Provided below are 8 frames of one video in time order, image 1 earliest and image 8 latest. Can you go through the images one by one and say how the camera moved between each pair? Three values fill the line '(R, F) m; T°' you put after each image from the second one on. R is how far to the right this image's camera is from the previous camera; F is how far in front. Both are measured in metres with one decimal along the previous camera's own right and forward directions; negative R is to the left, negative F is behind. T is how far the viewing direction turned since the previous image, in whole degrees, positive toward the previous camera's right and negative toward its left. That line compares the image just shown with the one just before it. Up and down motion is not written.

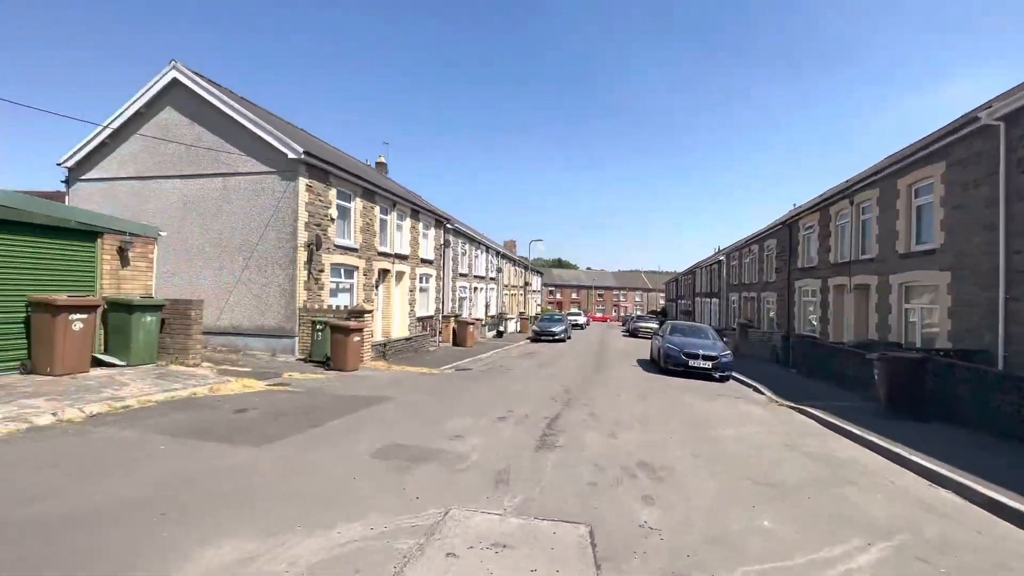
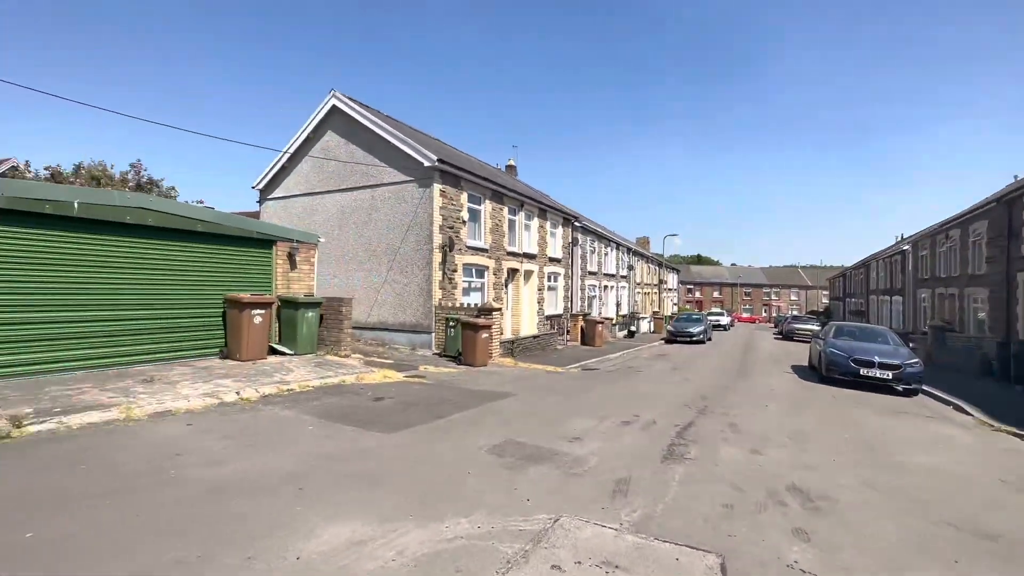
(+0.2, +0.3) m; -16°
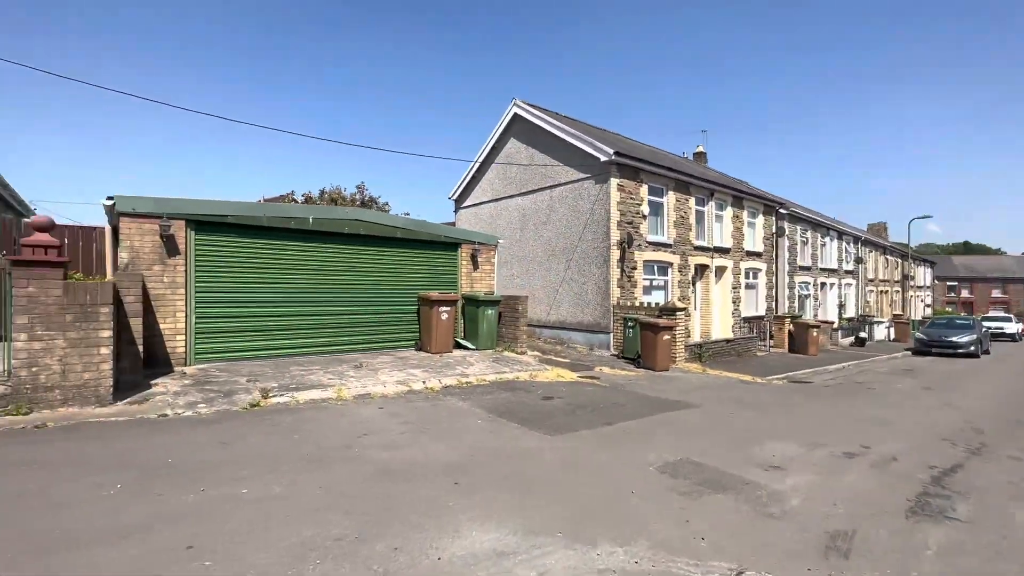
(+0.2, +0.5) m; -22°
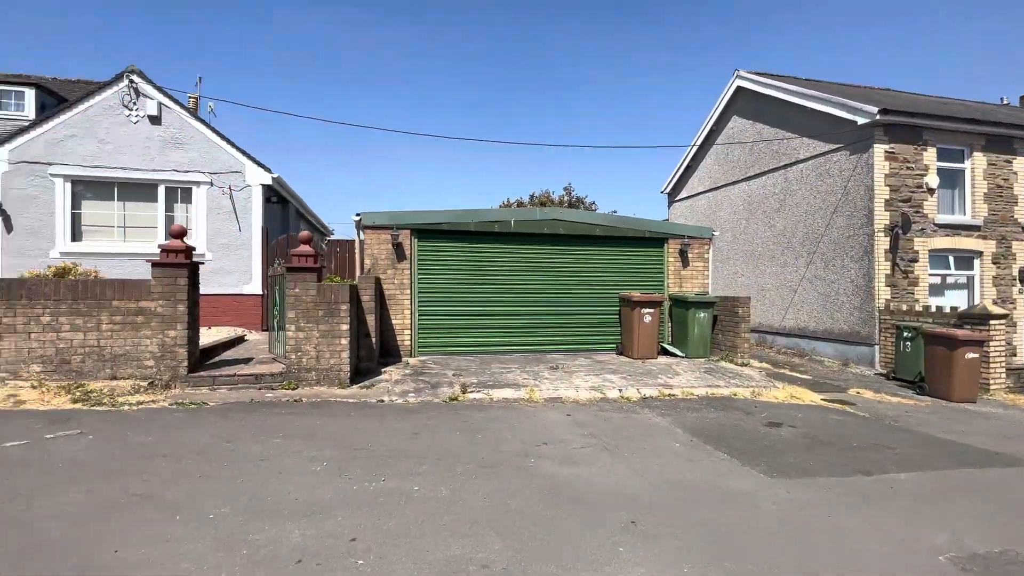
(+0.2, +0.7) m; -26°
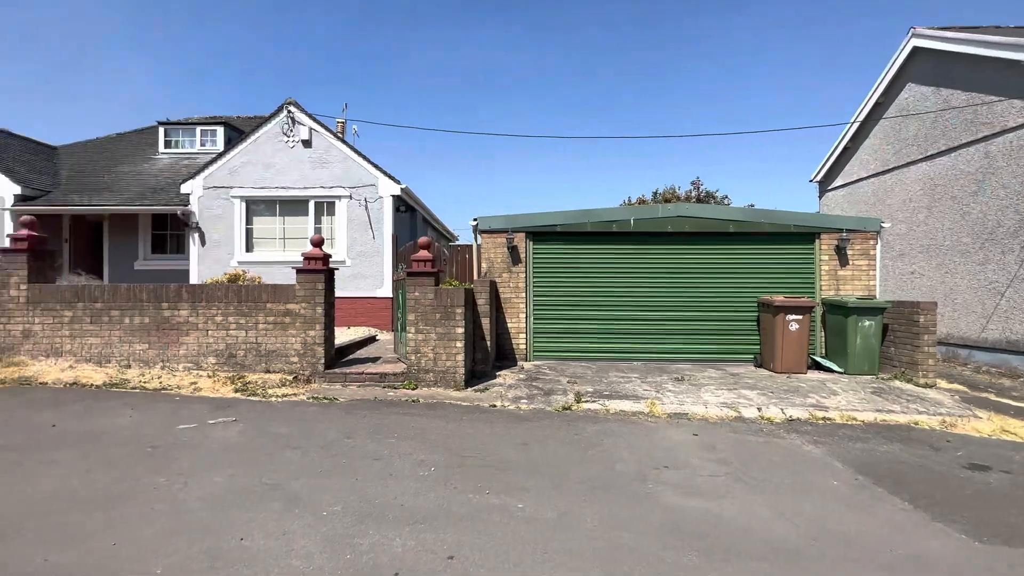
(+0.1, +0.3) m; -15°
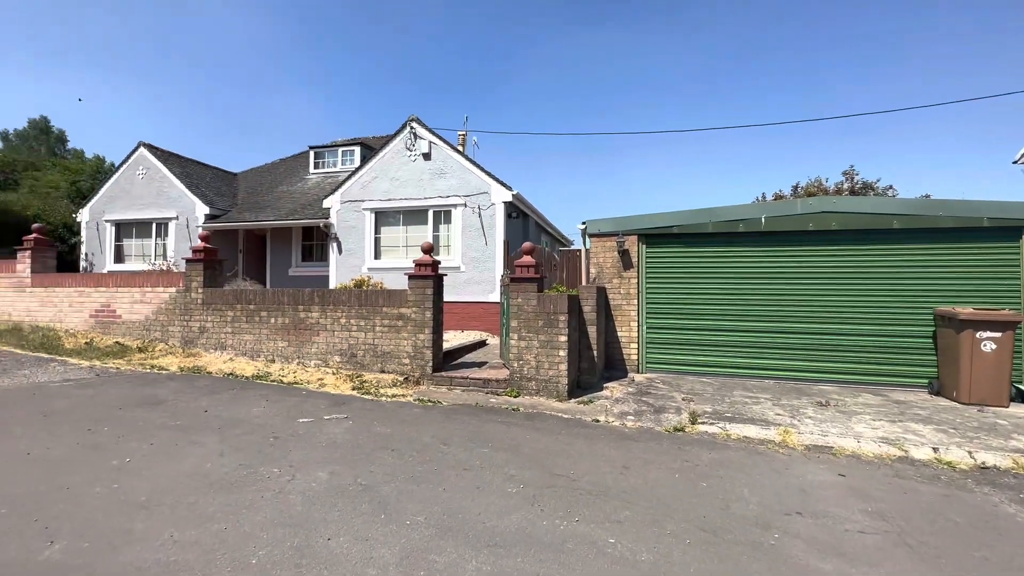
(+0.2, +0.3) m; -15°
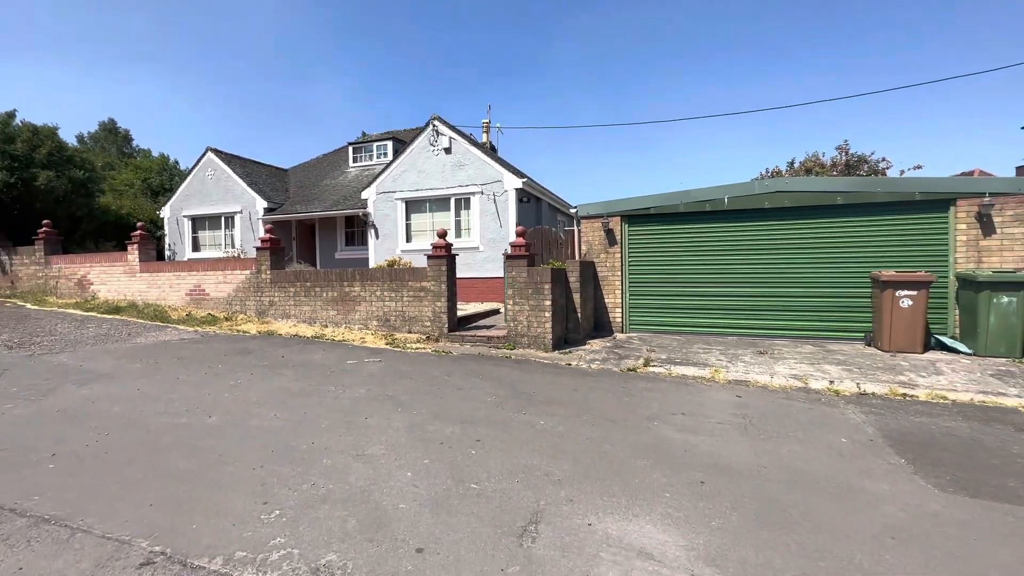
(+0.8, -1.7) m; -5°
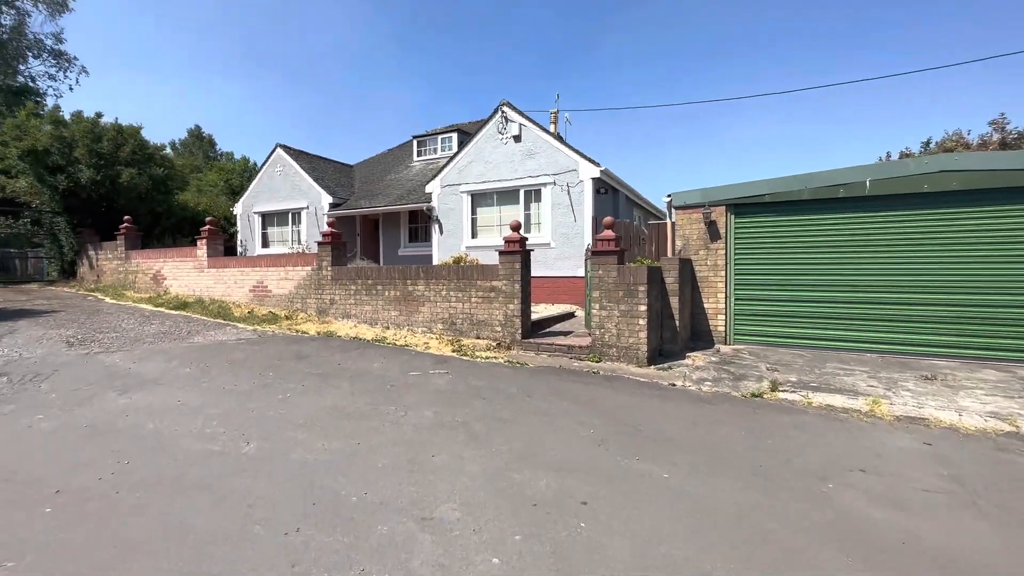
(-0.4, +1.2) m; -7°
